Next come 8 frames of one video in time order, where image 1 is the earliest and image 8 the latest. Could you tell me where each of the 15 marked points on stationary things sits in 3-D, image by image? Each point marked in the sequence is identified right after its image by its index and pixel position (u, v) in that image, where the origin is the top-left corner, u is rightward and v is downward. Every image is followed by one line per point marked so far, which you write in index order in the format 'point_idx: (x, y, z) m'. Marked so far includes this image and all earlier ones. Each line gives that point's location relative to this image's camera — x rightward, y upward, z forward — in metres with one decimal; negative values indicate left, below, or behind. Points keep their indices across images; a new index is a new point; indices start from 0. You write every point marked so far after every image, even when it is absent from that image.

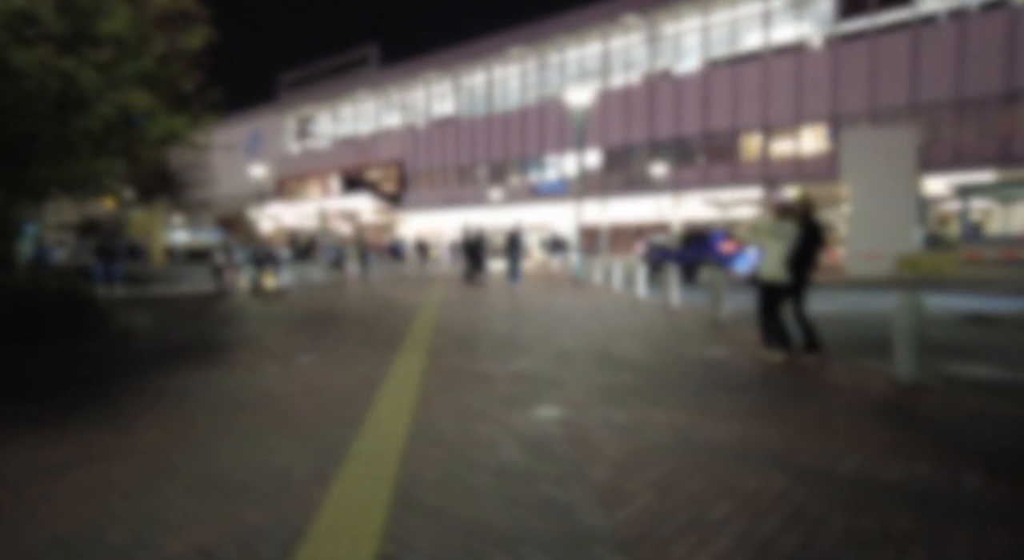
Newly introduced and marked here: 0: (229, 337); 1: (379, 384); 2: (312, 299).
0: (-4.7, -0.9, +9.2) m
1: (-1.4, -1.1, +5.9) m
2: (-5.7, -0.5, +16.3) m
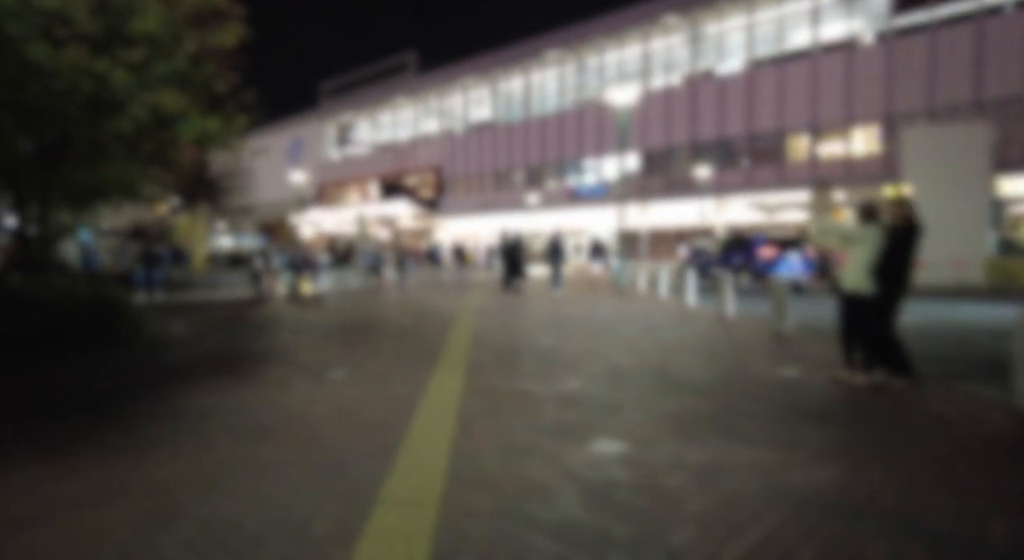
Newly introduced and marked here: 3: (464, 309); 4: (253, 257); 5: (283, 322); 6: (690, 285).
0: (-4.0, -1.1, +8.8) m
1: (-0.9, -1.2, +5.3) m
2: (-4.6, -0.7, +16.0) m
3: (-1.3, -0.7, +14.8) m
4: (-8.9, +0.8, +19.5) m
5: (-5.1, -0.9, +12.3) m
6: (+6.0, -0.2, +19.0) m
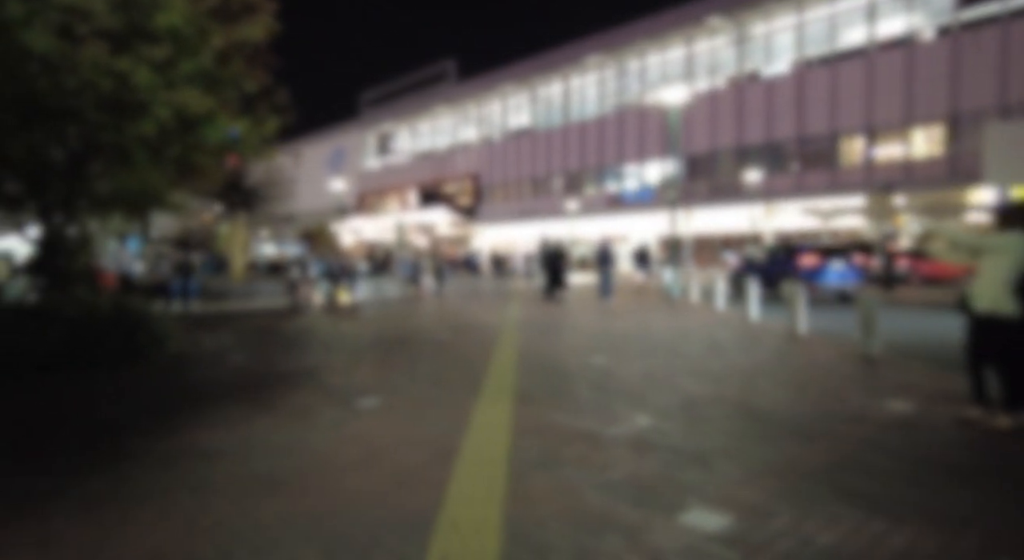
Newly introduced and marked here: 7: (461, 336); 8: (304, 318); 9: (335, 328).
0: (-3.3, -1.2, +8.1) m
1: (-0.4, -1.3, +4.4) m
2: (-3.4, -1.0, +15.3) m
3: (-0.2, -1.0, +13.9) m
4: (-7.5, +0.5, +19.1) m
5: (-4.2, -1.1, +11.7) m
6: (+7.4, -0.5, +17.7) m
7: (-1.0, -1.1, +11.0) m
8: (-5.7, -1.0, +15.7) m
9: (-4.1, -1.1, +12.8) m
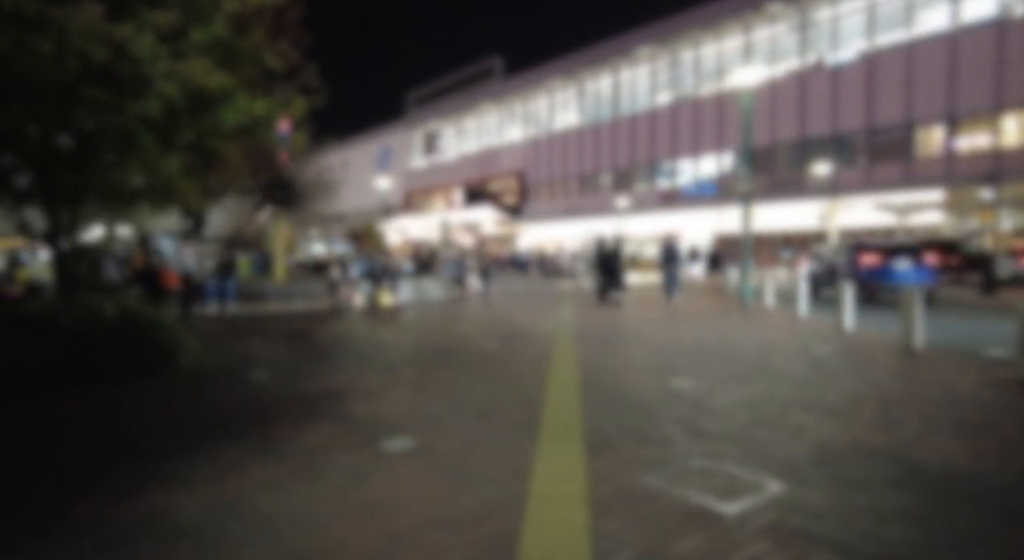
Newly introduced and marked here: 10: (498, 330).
0: (-2.5, -1.3, +7.0) m
1: (0.0, -1.4, +3.1) m
2: (-2.1, -1.0, +14.2) m
3: (+1.0, -1.0, +12.5) m
4: (-5.8, +0.5, +18.3) m
5: (-3.1, -1.2, +10.6) m
6: (+8.8, -0.6, +15.7) m
7: (-0.1, -1.1, +9.7) m
8: (-4.4, -1.1, +14.7) m
9: (-3.0, -1.1, +11.7) m
10: (-0.3, -1.1, +11.9) m
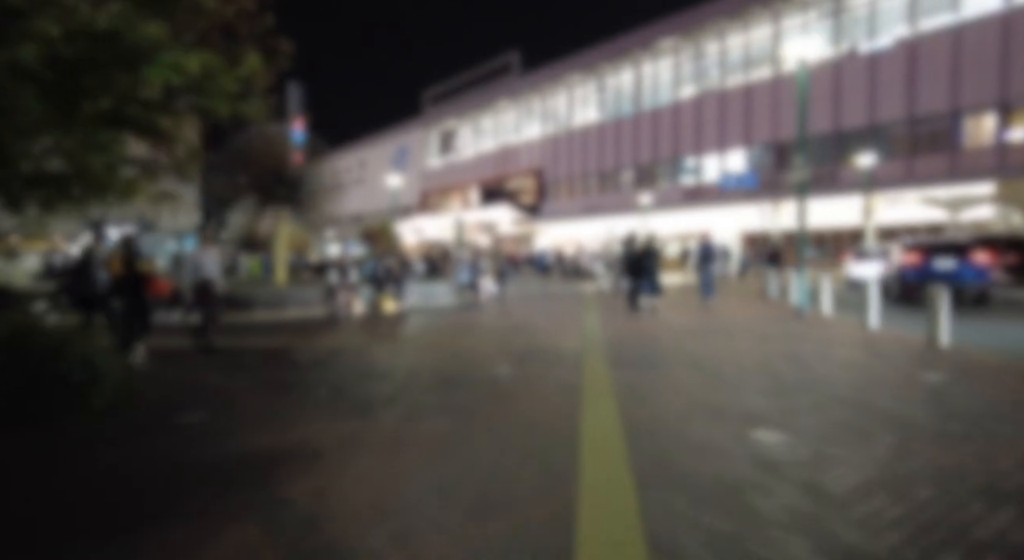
0: (-2.4, -1.4, +5.1) m
1: (0.0, -1.5, +1.2) m
2: (-1.7, -1.1, +12.3) m
3: (+1.3, -1.1, +10.6) m
4: (-5.3, +0.3, +16.5) m
5: (-2.8, -1.3, +8.8) m
6: (+9.3, -0.6, +13.5) m
7: (+0.2, -1.2, +7.8) m
8: (-4.0, -1.2, +12.9) m
9: (-2.6, -1.2, +9.9) m
10: (0.0, -1.2, +10.0) m
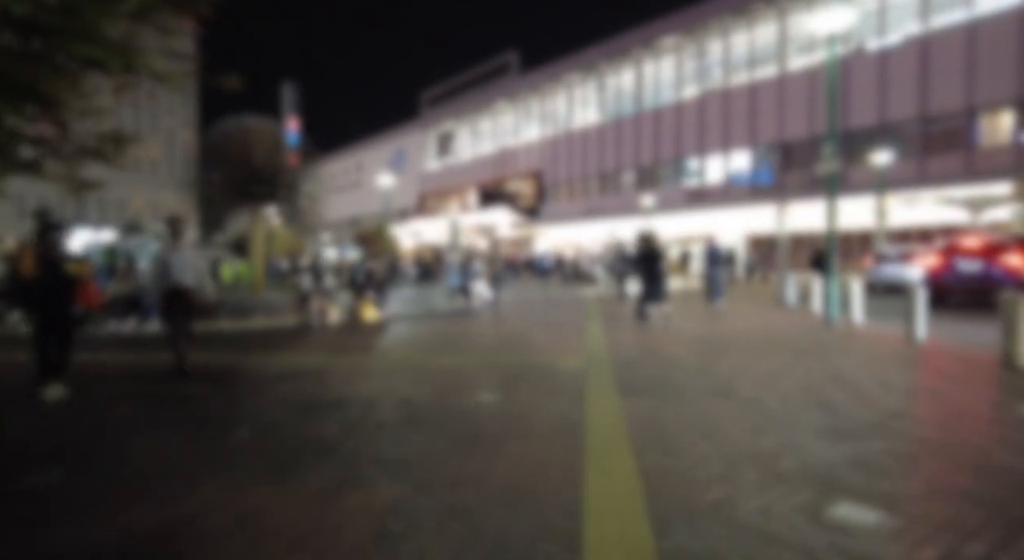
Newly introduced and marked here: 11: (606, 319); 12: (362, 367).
0: (-2.5, -1.4, +3.5) m
1: (-0.1, -1.5, -0.4) m
2: (-1.9, -1.2, +10.7) m
3: (+1.1, -1.2, +9.0) m
4: (-5.5, +0.2, +15.0) m
5: (-3.0, -1.4, +7.2) m
6: (+9.1, -0.7, +11.9) m
7: (0.0, -1.3, +6.2) m
8: (-4.1, -1.3, +11.3) m
9: (-2.8, -1.3, +8.3) m
10: (-0.2, -1.2, +8.4) m
11: (+2.8, -1.1, +17.0) m
12: (-2.3, -1.3, +8.7) m
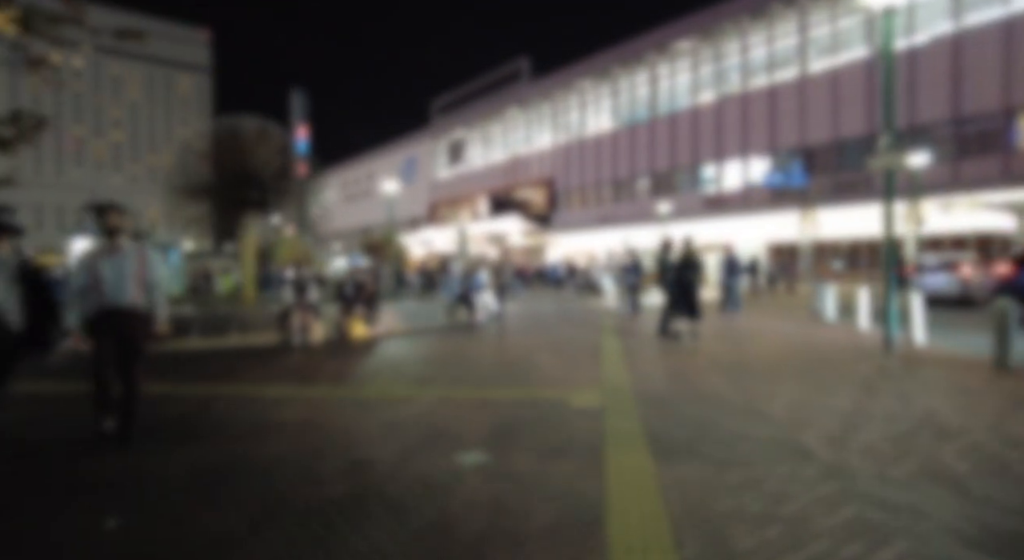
0: (-2.6, -1.6, +2.0) m
1: (-0.3, -1.6, -2.0) m
2: (-1.8, -1.5, +9.1) m
3: (+1.1, -1.4, +7.4) m
4: (-5.3, -0.1, +13.5) m
5: (-3.0, -1.5, +5.7) m
6: (+9.2, -1.0, +10.1) m
7: (0.0, -1.5, +4.5) m
8: (-4.1, -1.5, +9.8) m
9: (-2.8, -1.5, +6.8) m
10: (-0.2, -1.4, +6.8) m
11: (+3.0, -1.4, +15.3) m
12: (-2.3, -1.5, +7.1) m
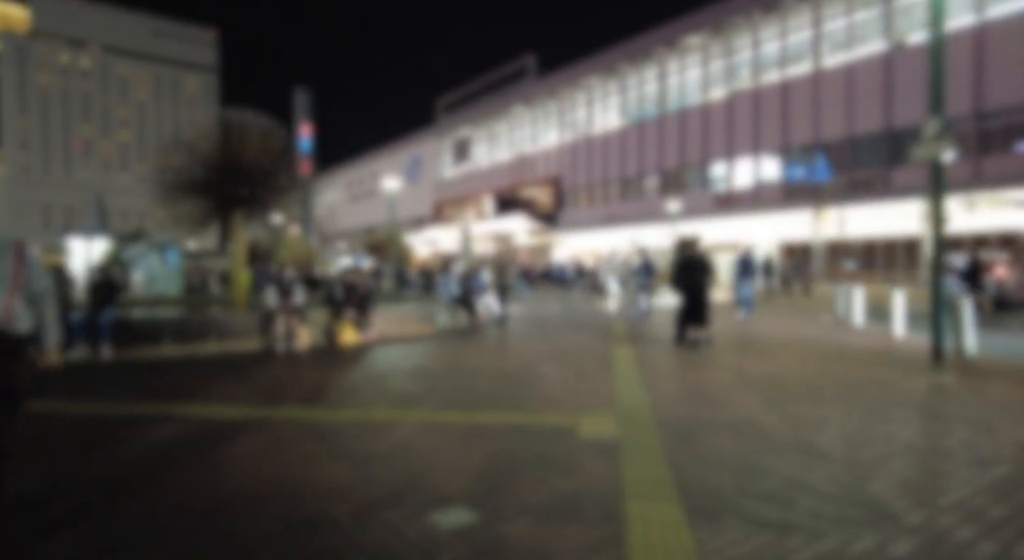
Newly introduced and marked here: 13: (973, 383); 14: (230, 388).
0: (-2.7, -1.6, +0.9) m
1: (-0.4, -1.6, -3.1) m
2: (-1.8, -1.5, +8.1) m
3: (+1.1, -1.5, +6.3) m
4: (-5.3, -0.1, +12.5) m
5: (-3.1, -1.6, +4.7) m
6: (+9.2, -1.0, +8.9) m
7: (-0.1, -1.5, +3.5) m
8: (-4.0, -1.6, +8.8) m
9: (-2.8, -1.6, +5.7) m
10: (-0.2, -1.5, +5.7) m
11: (+3.1, -1.5, +14.2) m
12: (-2.3, -1.6, +6.1) m
13: (+6.4, -1.5, +7.9) m
14: (-4.2, -1.6, +8.5) m
